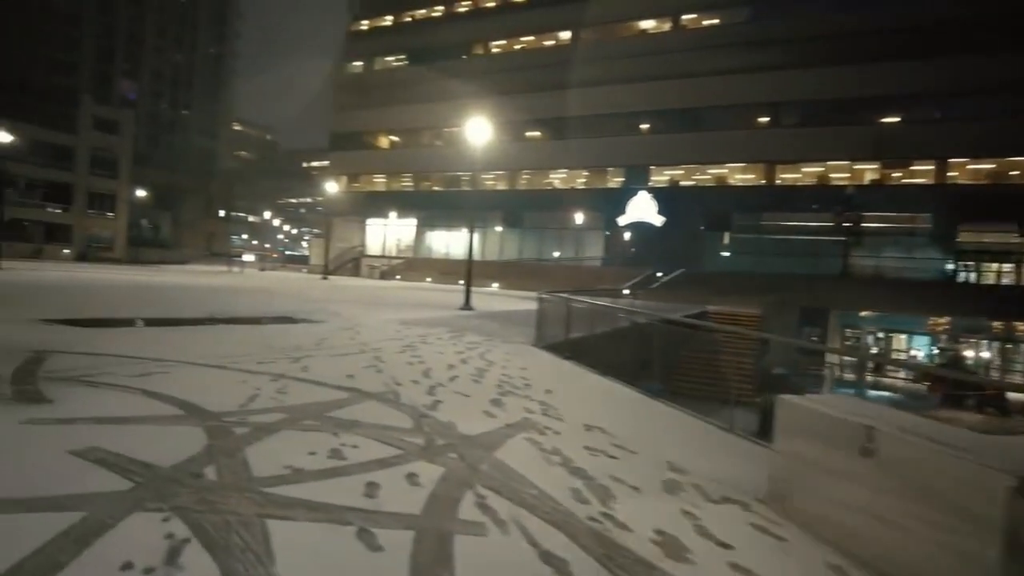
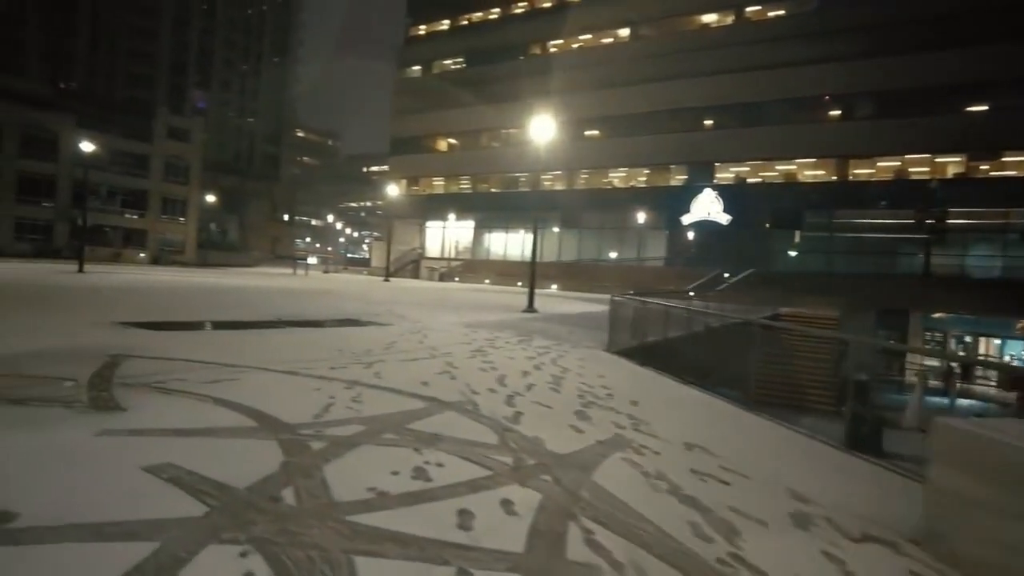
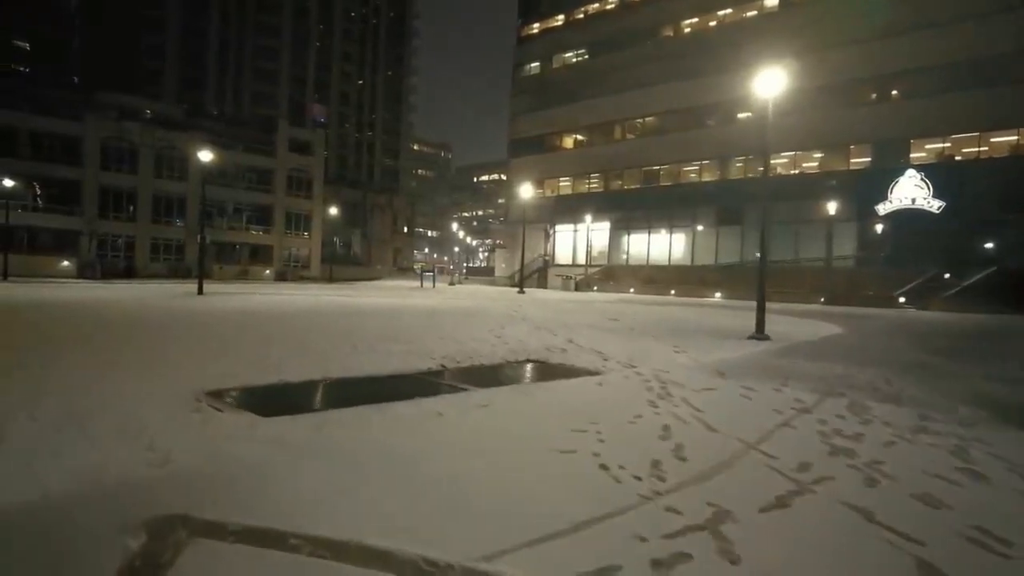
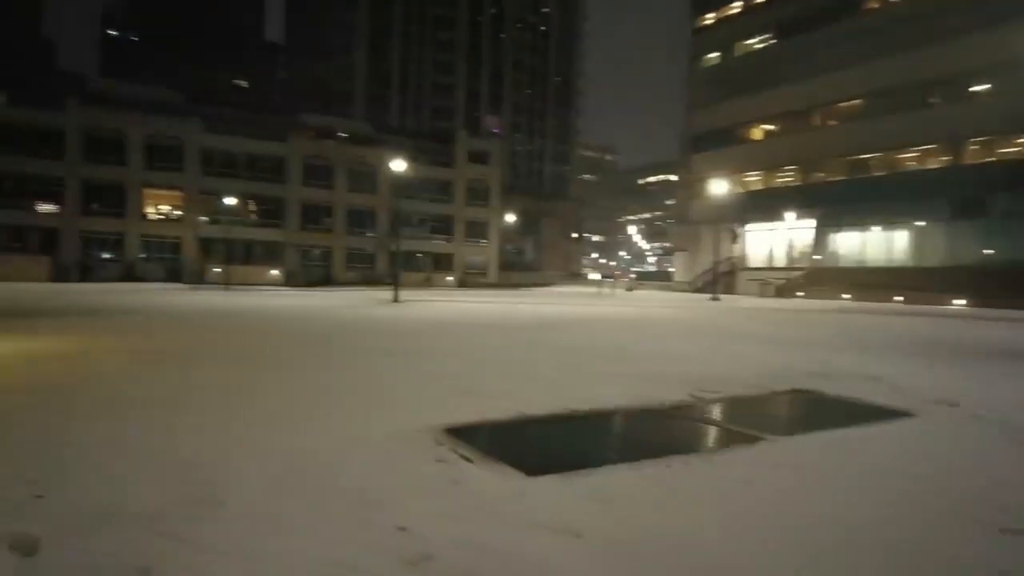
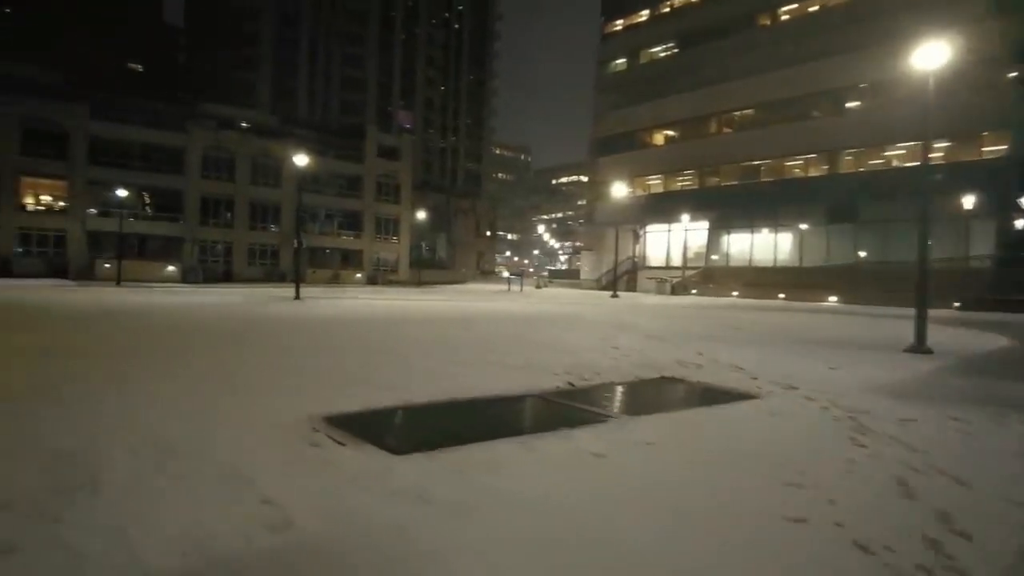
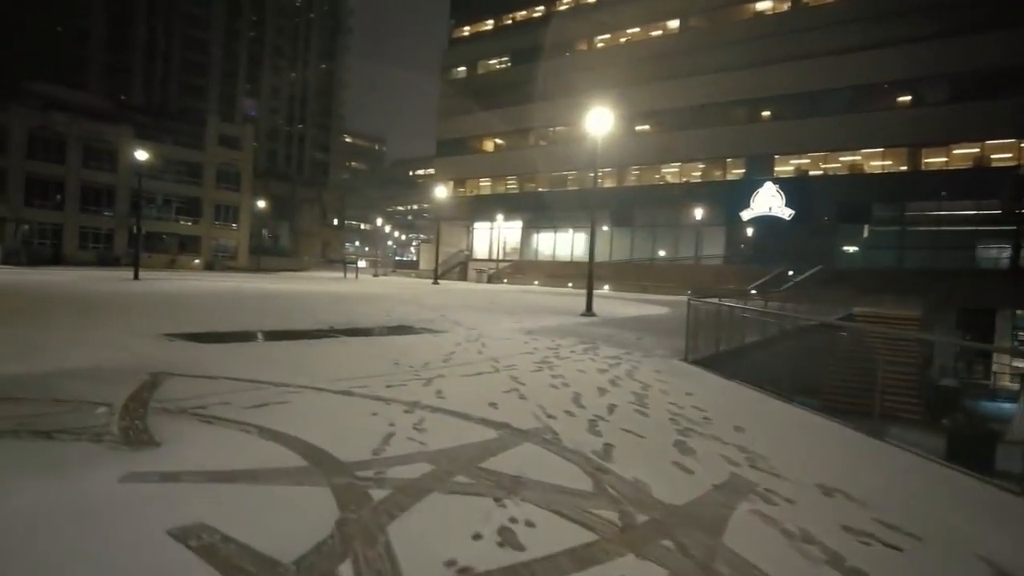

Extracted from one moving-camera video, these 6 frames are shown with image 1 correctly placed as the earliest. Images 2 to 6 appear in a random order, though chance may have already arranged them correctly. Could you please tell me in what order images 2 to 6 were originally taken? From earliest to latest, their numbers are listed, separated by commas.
2, 6, 3, 5, 4
